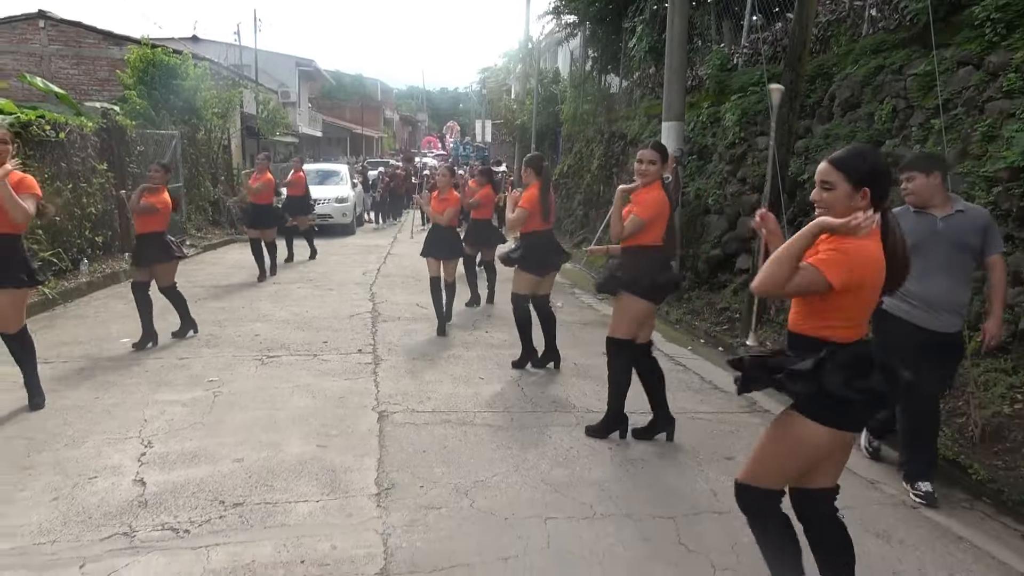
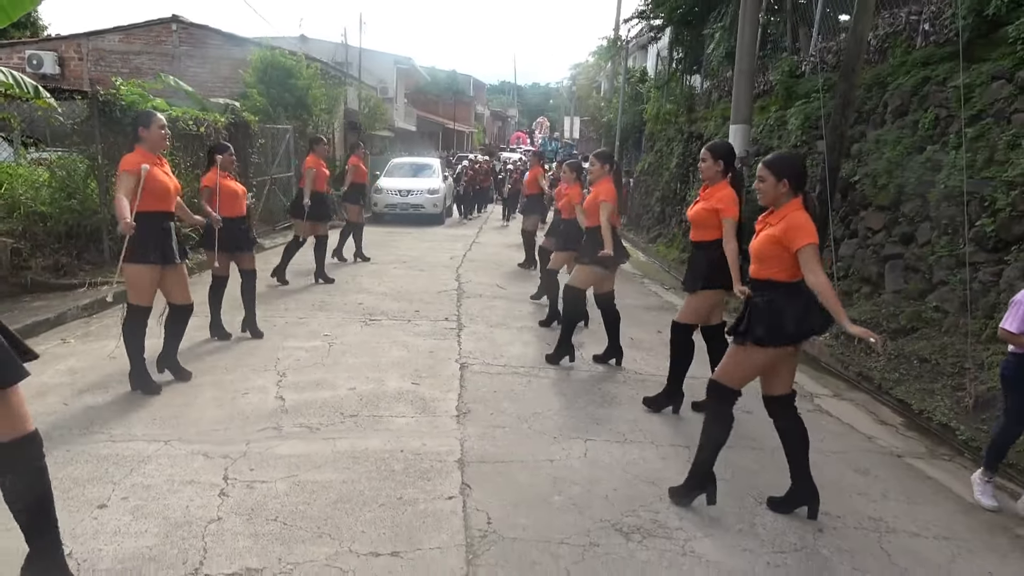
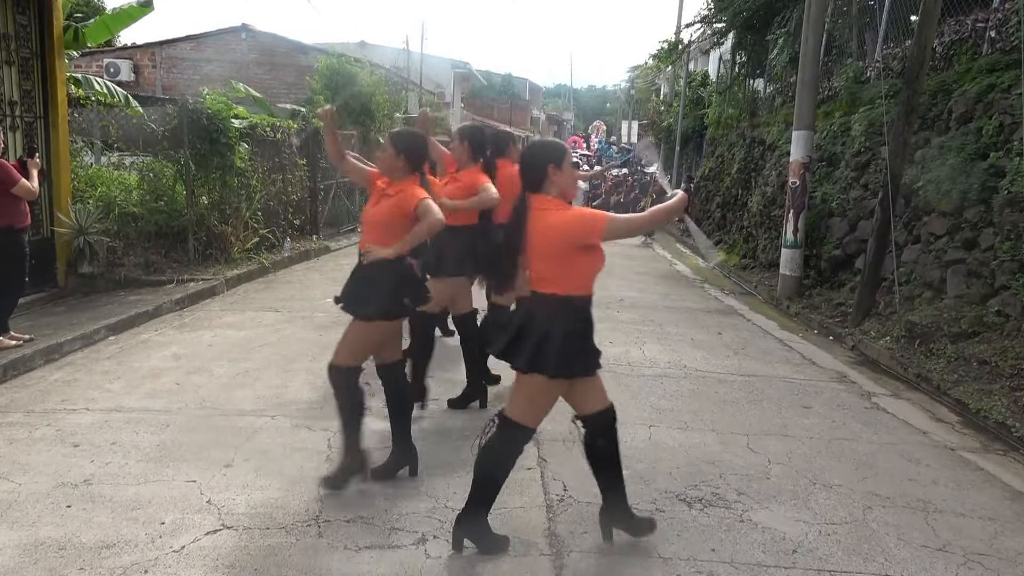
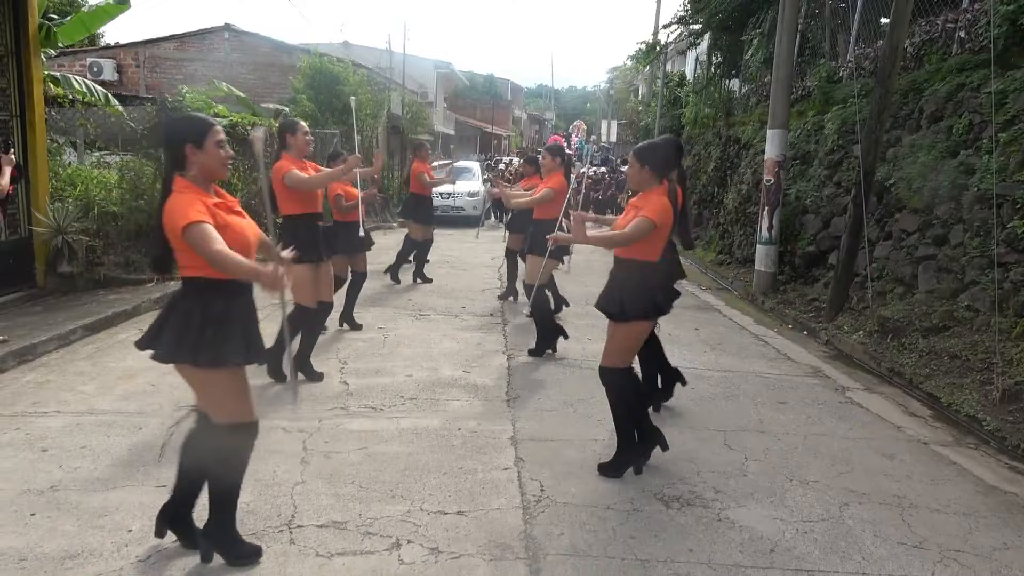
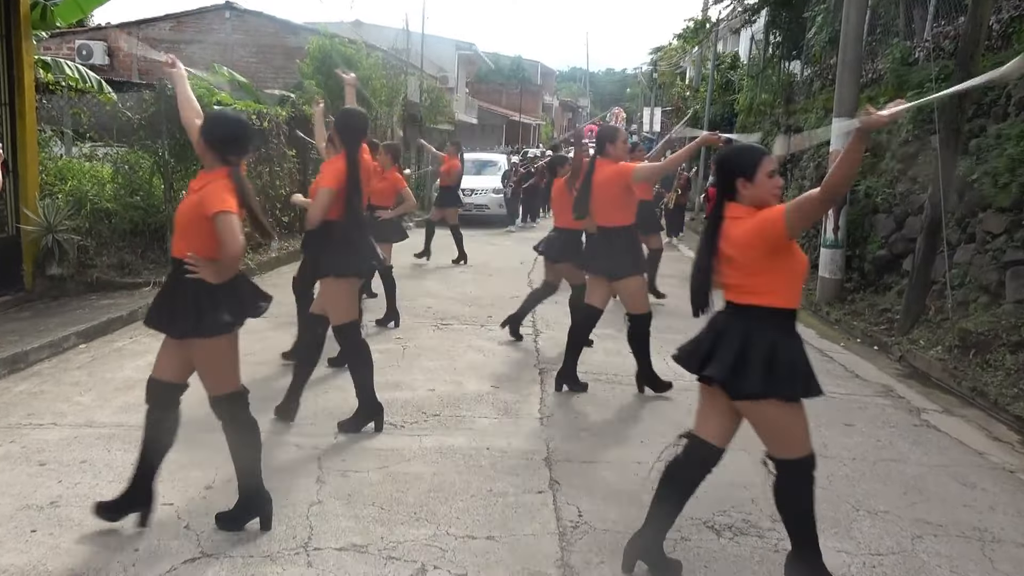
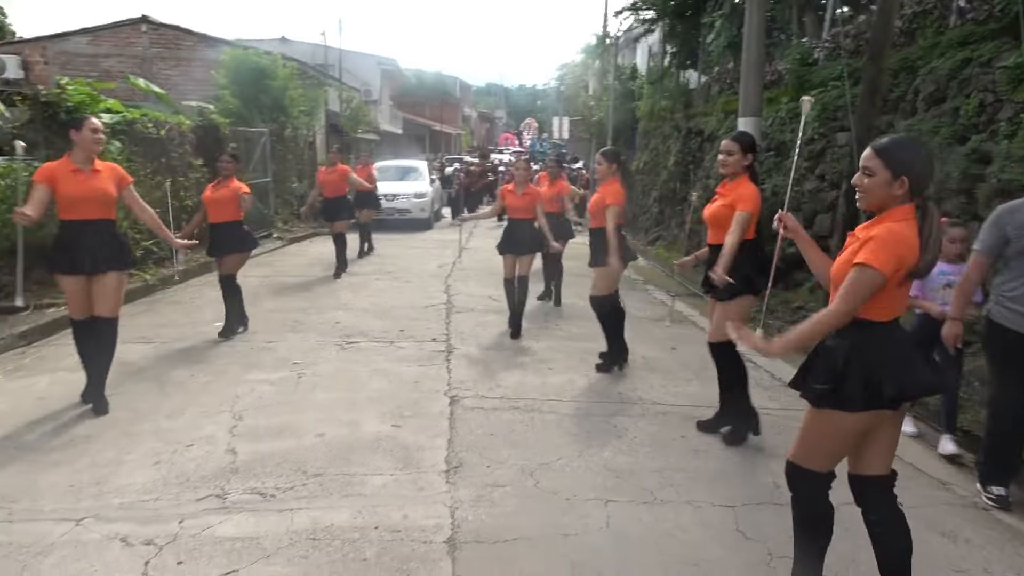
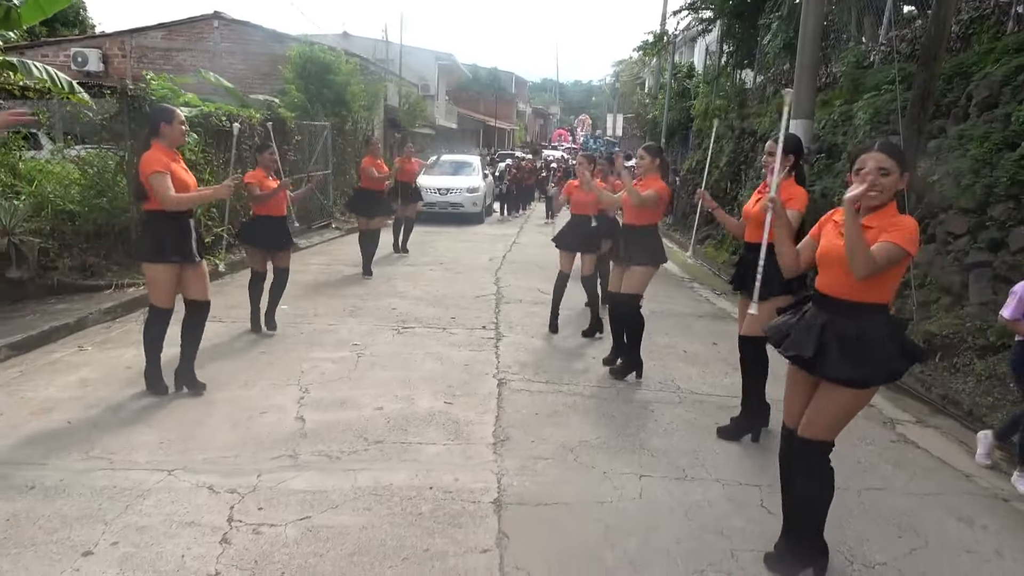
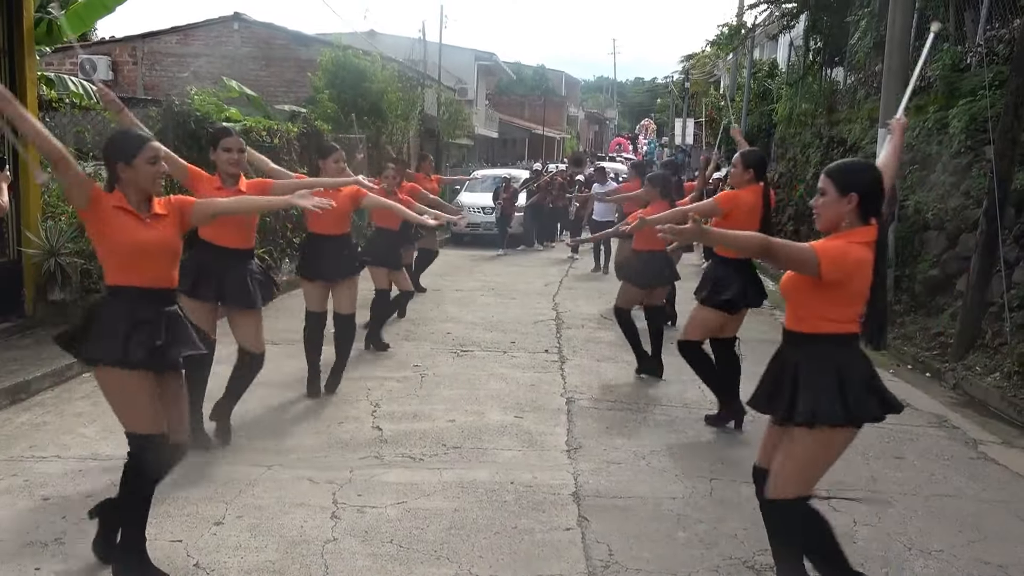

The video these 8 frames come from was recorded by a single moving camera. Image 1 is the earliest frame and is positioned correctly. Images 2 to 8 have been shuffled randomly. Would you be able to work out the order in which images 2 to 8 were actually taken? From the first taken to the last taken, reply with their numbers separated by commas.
6, 7, 2, 4, 3, 5, 8
